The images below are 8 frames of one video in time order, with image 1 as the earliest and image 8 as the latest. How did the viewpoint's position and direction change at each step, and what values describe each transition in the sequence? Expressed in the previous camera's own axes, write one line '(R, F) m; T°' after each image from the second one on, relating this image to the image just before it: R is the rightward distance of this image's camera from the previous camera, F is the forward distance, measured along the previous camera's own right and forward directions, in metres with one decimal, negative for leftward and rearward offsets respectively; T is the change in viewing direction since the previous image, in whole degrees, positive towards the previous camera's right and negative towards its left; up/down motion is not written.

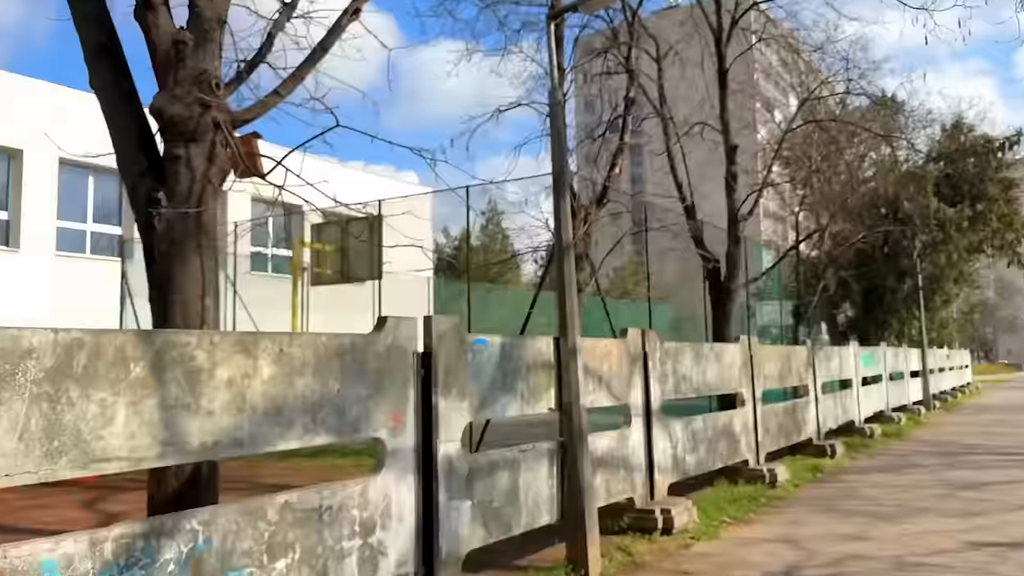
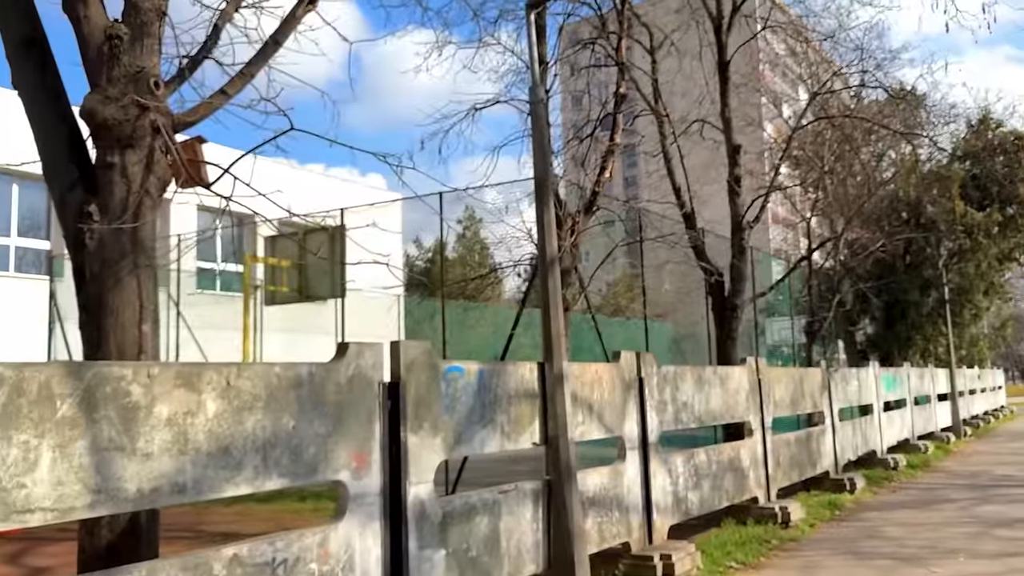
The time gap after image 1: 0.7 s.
(0.0, +0.6) m; +1°
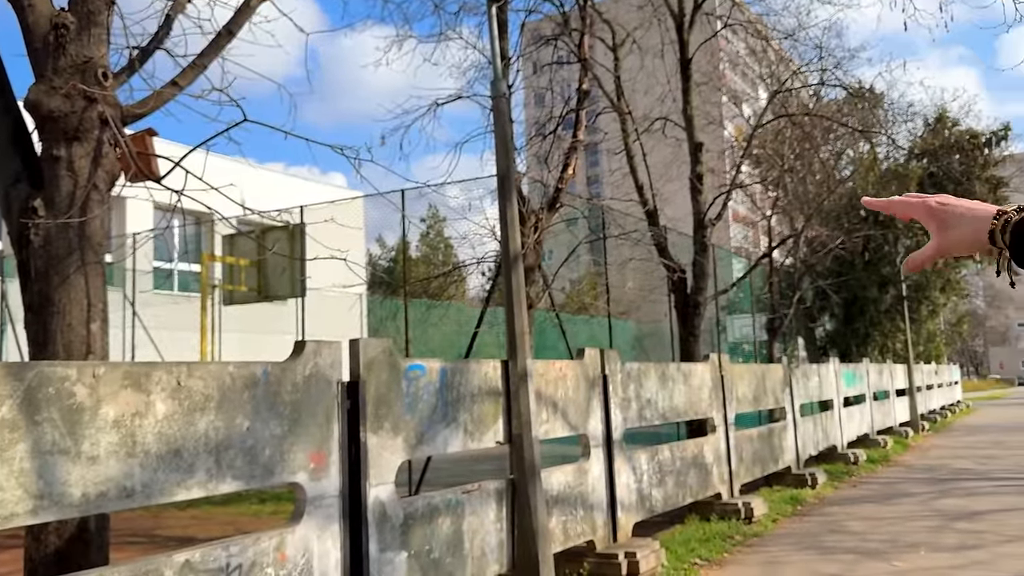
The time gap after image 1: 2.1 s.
(0.0, +0.1) m; +2°
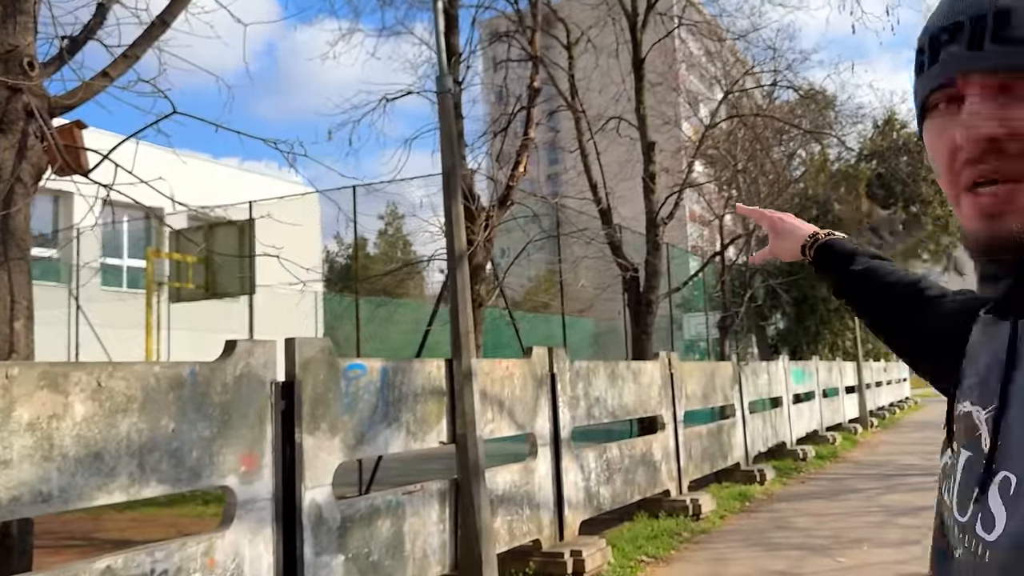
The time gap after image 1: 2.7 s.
(+0.1, +0.1) m; +3°
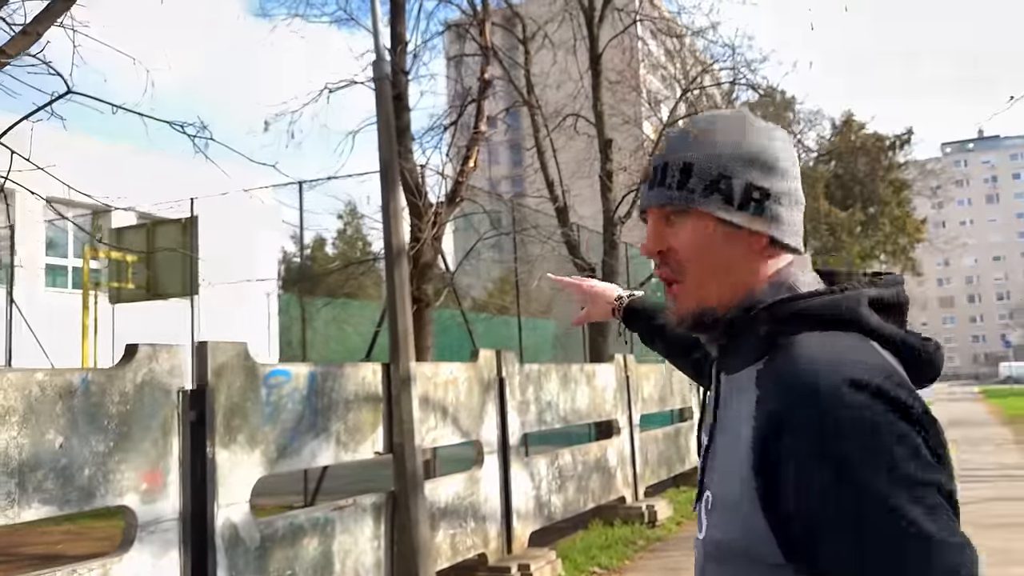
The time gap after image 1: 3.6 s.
(+0.1, +0.4) m; +2°
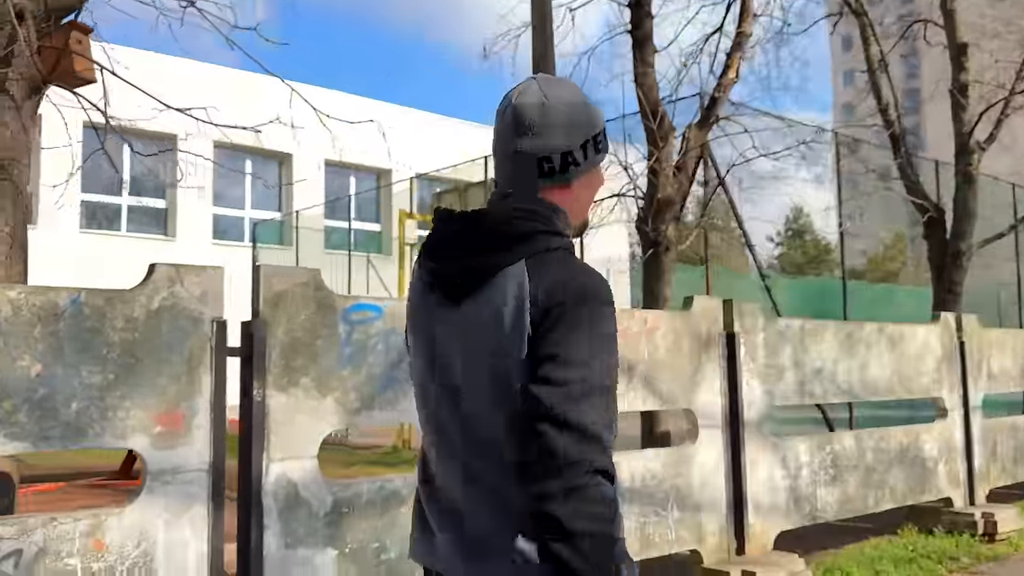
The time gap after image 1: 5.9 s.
(+1.0, +1.5) m; -25°
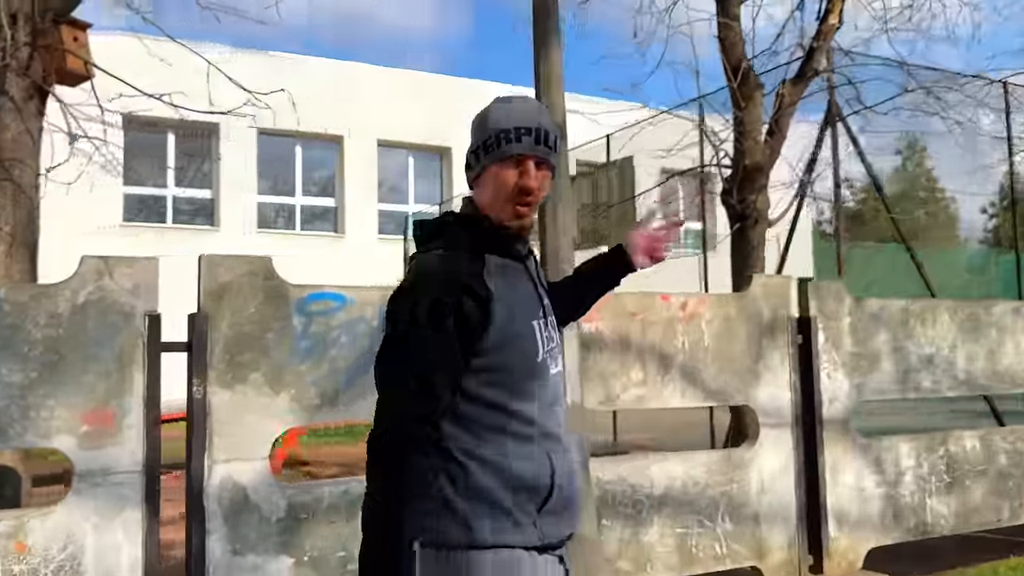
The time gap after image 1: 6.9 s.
(+0.9, +0.6) m; -12°
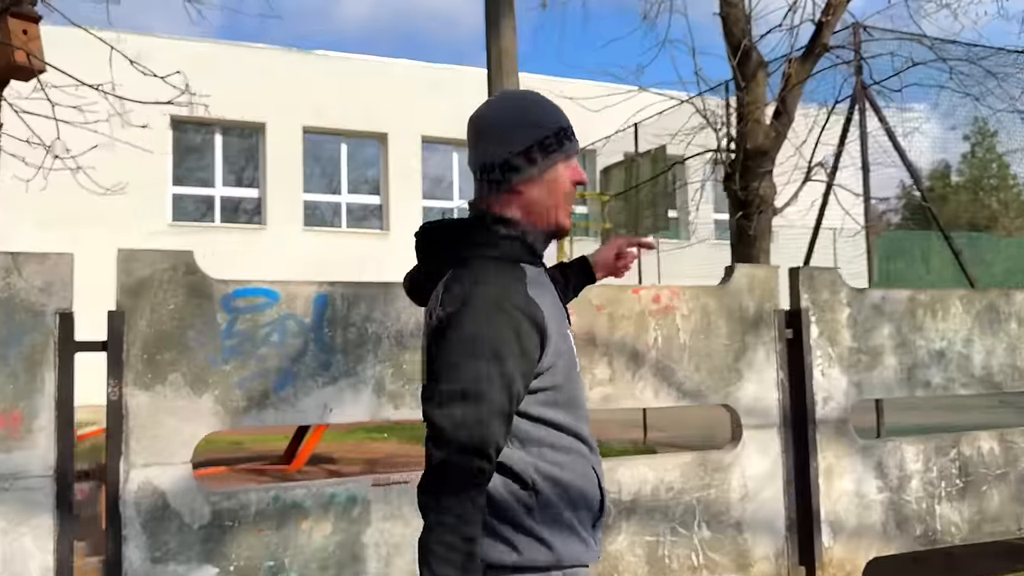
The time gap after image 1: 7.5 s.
(+0.5, +0.3) m; -4°
